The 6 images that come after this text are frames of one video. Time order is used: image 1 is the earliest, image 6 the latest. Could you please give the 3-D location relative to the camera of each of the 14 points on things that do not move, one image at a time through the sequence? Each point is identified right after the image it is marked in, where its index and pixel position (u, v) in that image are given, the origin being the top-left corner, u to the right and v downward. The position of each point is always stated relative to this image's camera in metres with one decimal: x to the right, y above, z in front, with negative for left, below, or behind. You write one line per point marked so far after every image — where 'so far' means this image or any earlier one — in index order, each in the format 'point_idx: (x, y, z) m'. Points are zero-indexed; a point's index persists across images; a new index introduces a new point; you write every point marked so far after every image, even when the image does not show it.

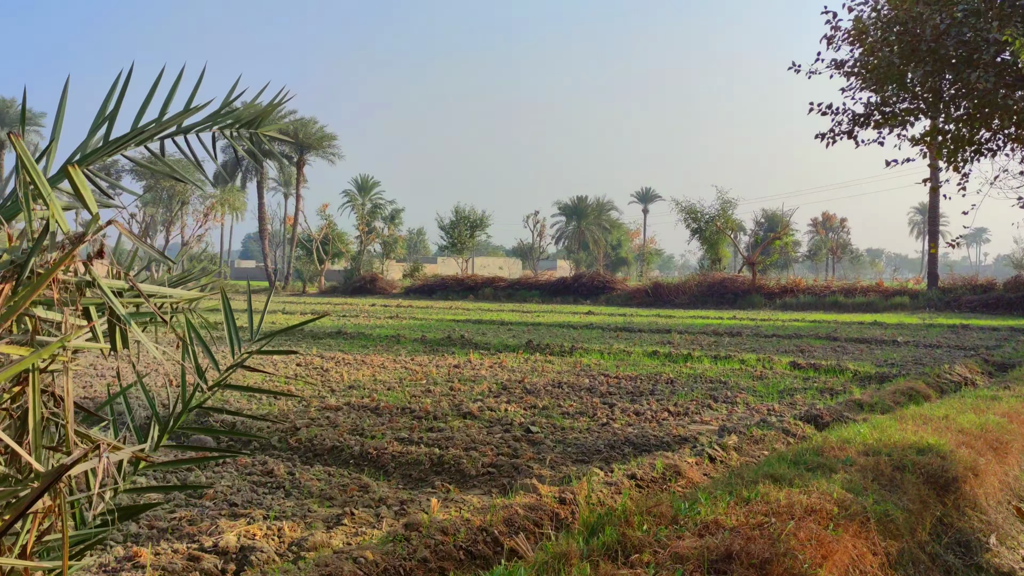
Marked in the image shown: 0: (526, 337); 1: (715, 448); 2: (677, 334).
0: (+0.3, -1.0, +12.4) m
1: (+1.4, -1.1, +4.4) m
2: (+3.6, -1.0, +13.5) m
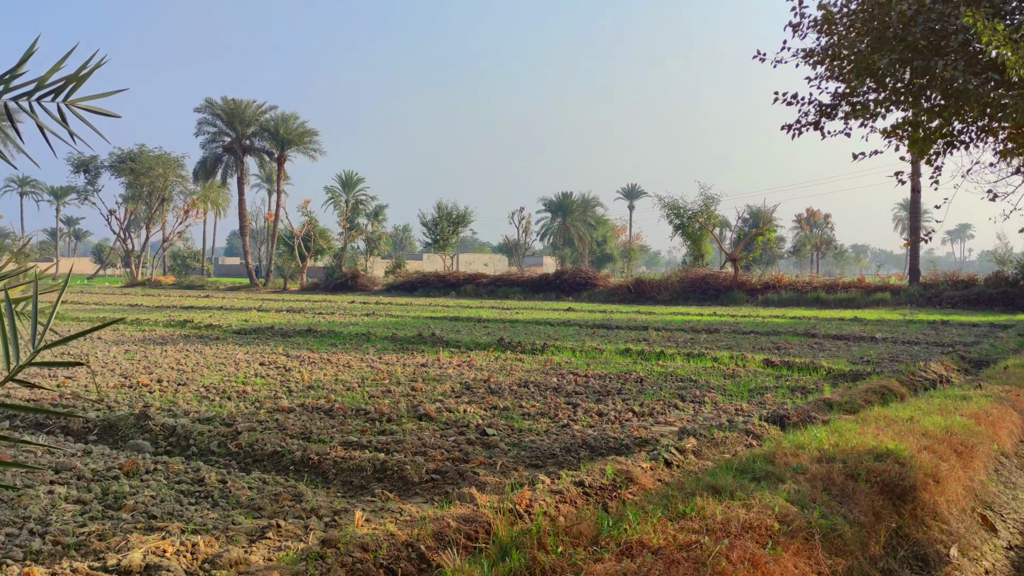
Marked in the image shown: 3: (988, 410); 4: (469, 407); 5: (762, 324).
0: (-0.2, -0.9, +12.2) m
1: (+1.1, -1.1, +4.2) m
2: (+3.1, -1.0, +13.4) m
3: (+3.6, -0.9, +4.6) m
4: (-0.4, -1.1, +5.8) m
5: (+6.4, -0.9, +15.6) m
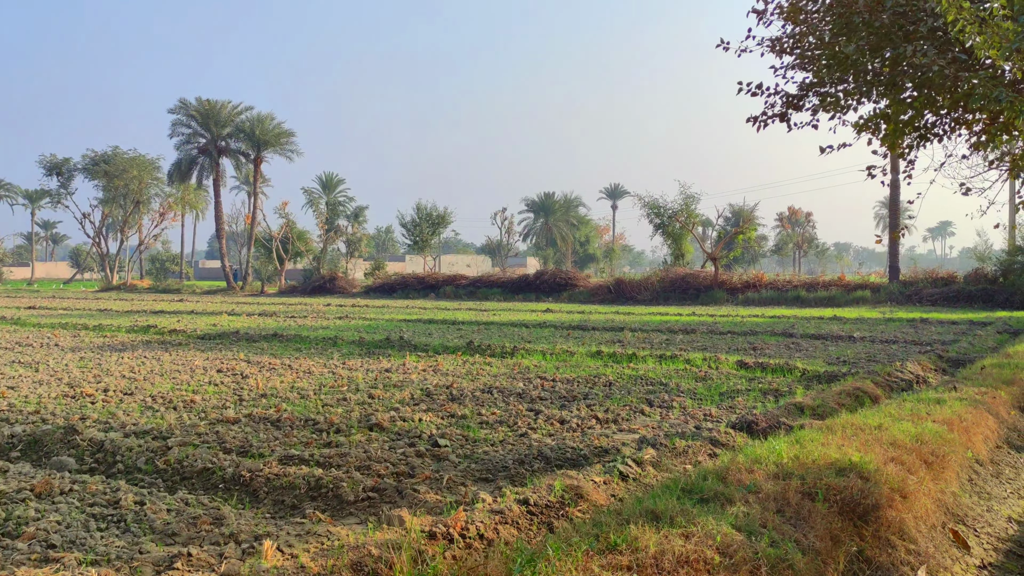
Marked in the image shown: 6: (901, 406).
0: (-0.8, -1.0, +11.9) m
1: (+0.8, -1.1, +3.9) m
2: (+2.5, -1.0, +13.2) m
3: (+3.2, -0.9, +4.5) m
4: (-0.8, -1.2, +5.5) m
5: (+5.8, -0.9, +15.4) m
6: (+3.0, -0.9, +4.8) m
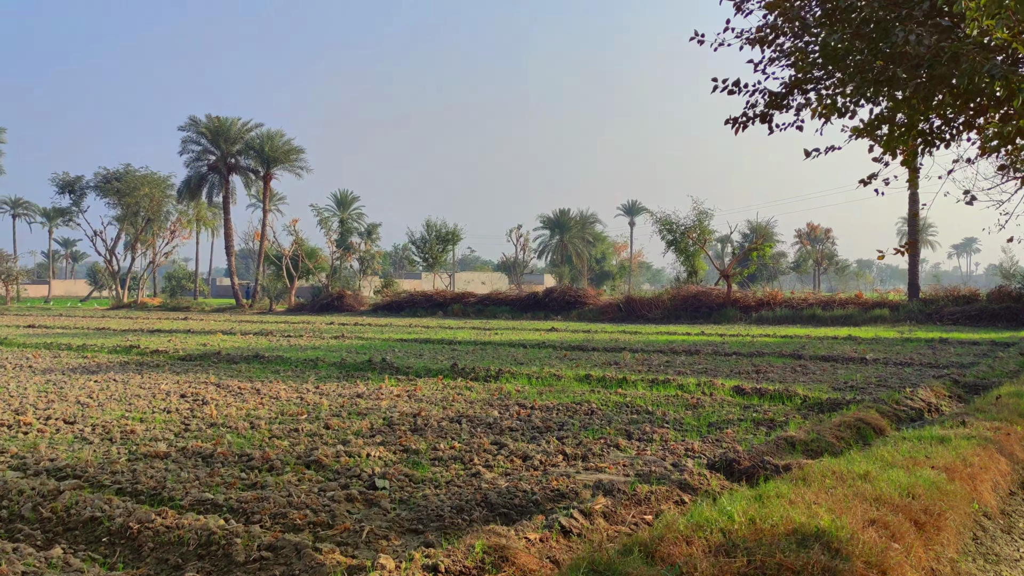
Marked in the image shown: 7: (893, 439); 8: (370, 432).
0: (-0.9, -1.3, +11.4) m
1: (+0.4, -1.3, +3.4) m
2: (+2.4, -1.4, +12.6) m
3: (+2.9, -1.1, +3.9) m
4: (-1.1, -1.3, +5.1) m
5: (+5.7, -1.3, +14.8) m
6: (+2.6, -1.1, +4.2) m
7: (+2.8, -1.1, +4.5) m
8: (-1.4, -1.4, +5.8) m
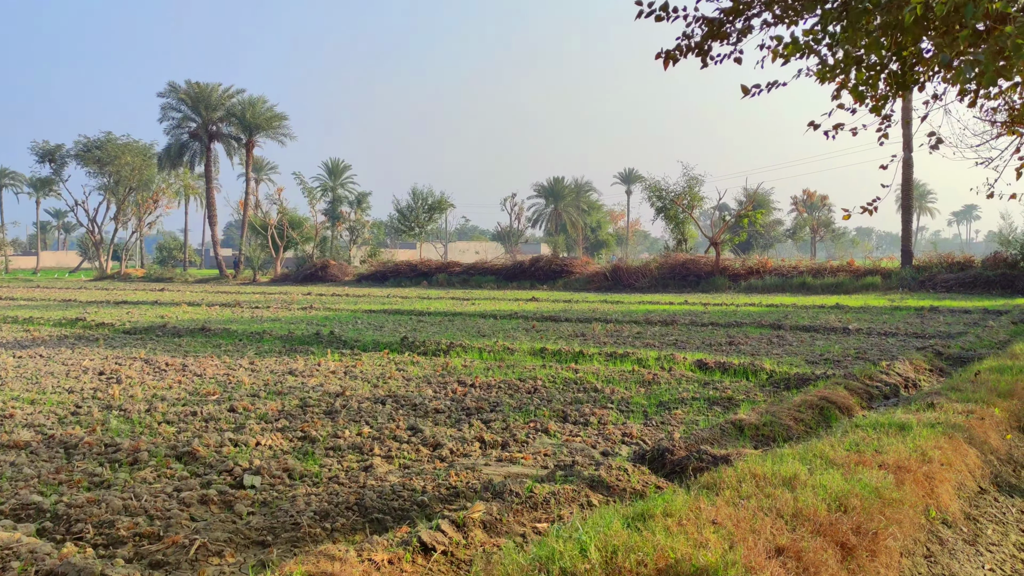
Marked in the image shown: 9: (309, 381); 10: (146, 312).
0: (-1.6, -0.8, +10.9) m
1: (-0.3, -1.1, +2.8) m
2: (+1.7, -0.7, +12.0) m
3: (+2.2, -0.9, +3.3) m
4: (-1.8, -1.1, +4.5) m
5: (+5.0, -0.6, +14.2) m
6: (+2.0, -0.9, +3.6) m
7: (+2.1, -0.9, +3.9) m
8: (-2.0, -1.1, +5.2) m
9: (-2.2, -1.0, +6.7) m
10: (-7.9, -0.6, +13.2) m
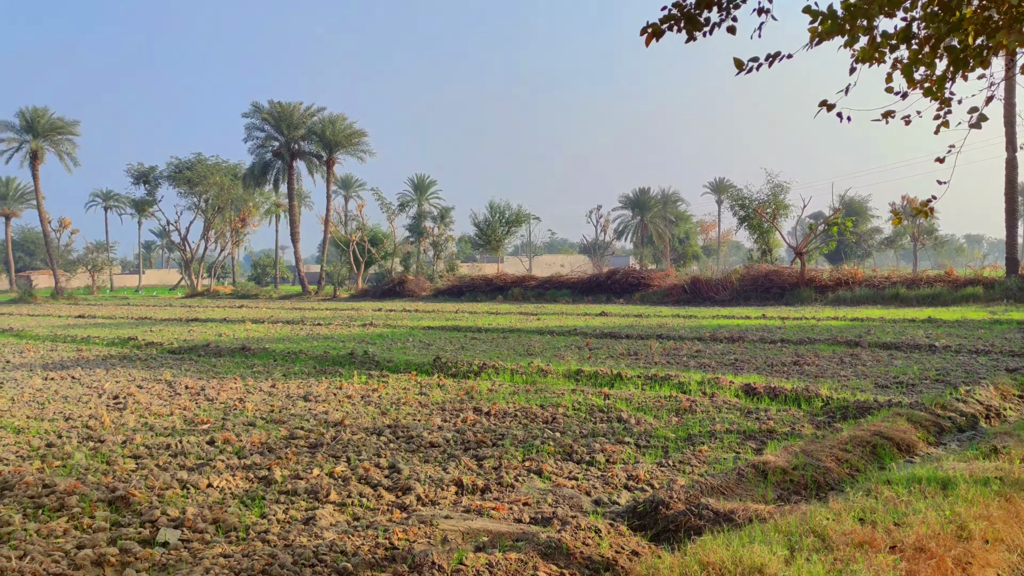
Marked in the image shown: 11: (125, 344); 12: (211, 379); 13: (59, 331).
0: (-0.8, -1.1, +10.4) m
1: (-0.7, -1.2, +2.3) m
2: (+2.7, -1.0, +11.1) m
3: (+1.9, -0.9, +2.4) m
4: (-1.9, -1.3, +4.1) m
5: (+6.3, -0.9, +12.8) m
6: (+1.7, -0.9, +2.7) m
7: (+1.9, -1.0, +3.0) m
8: (-2.0, -1.3, +4.9) m
9: (-2.0, -1.2, +6.3) m
10: (-6.7, -1.0, +13.6) m
11: (-6.9, -1.1, +11.1) m
12: (-3.7, -1.2, +7.7) m
13: (-10.2, -1.0, +14.0) m
